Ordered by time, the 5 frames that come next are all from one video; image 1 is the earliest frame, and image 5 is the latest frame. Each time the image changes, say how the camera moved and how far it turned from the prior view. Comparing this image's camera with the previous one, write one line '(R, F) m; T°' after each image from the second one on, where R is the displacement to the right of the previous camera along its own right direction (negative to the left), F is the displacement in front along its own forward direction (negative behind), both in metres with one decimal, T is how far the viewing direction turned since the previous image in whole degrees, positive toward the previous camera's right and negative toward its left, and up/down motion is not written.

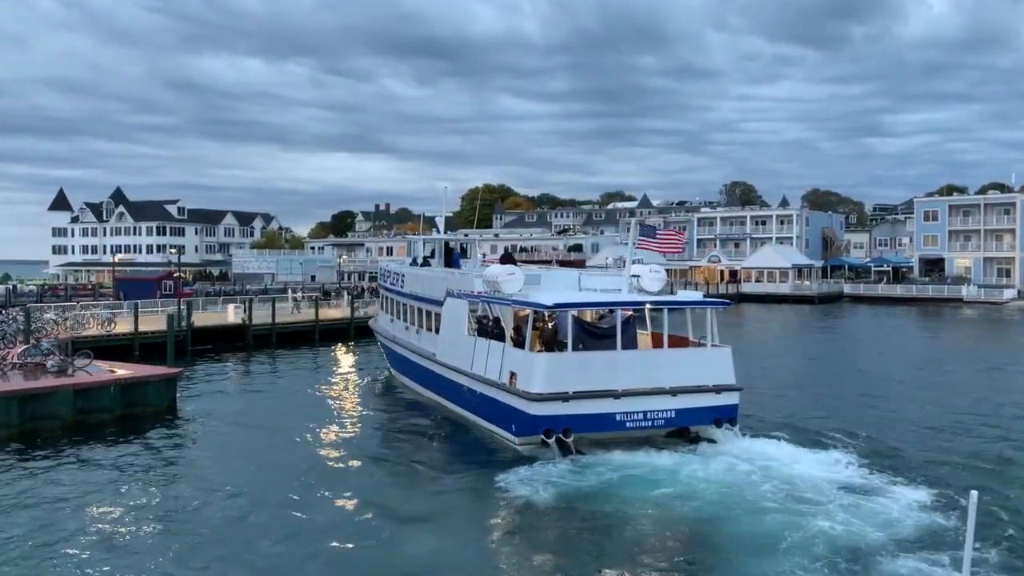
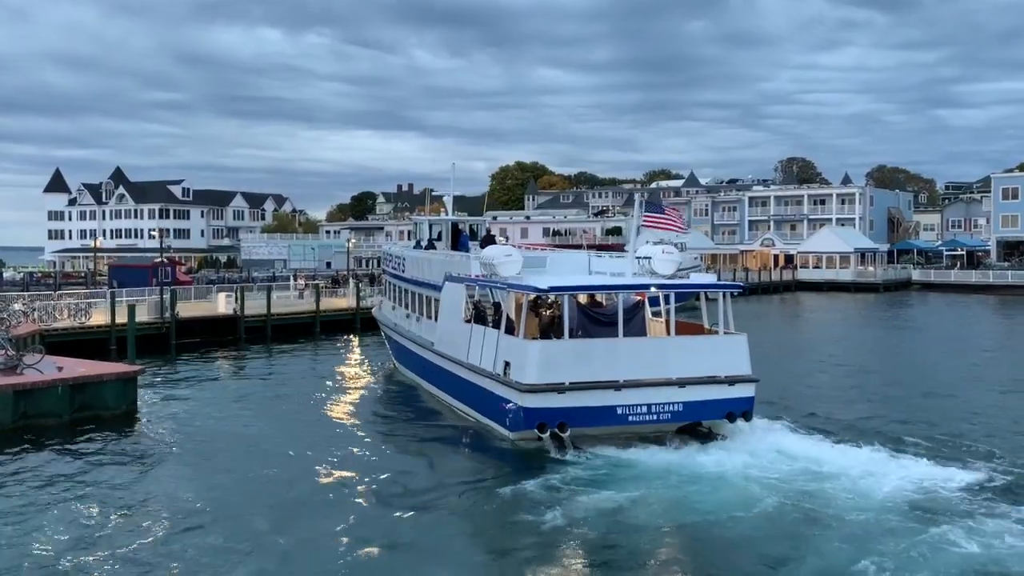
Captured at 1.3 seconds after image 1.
(+1.5, +2.5) m; -4°
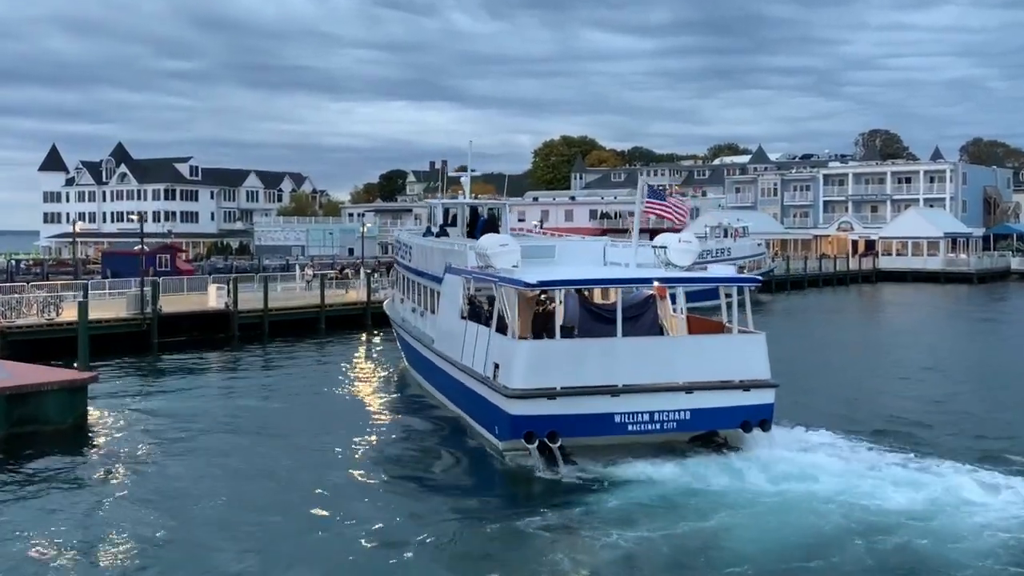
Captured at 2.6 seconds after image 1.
(+1.3, +3.0) m; -4°
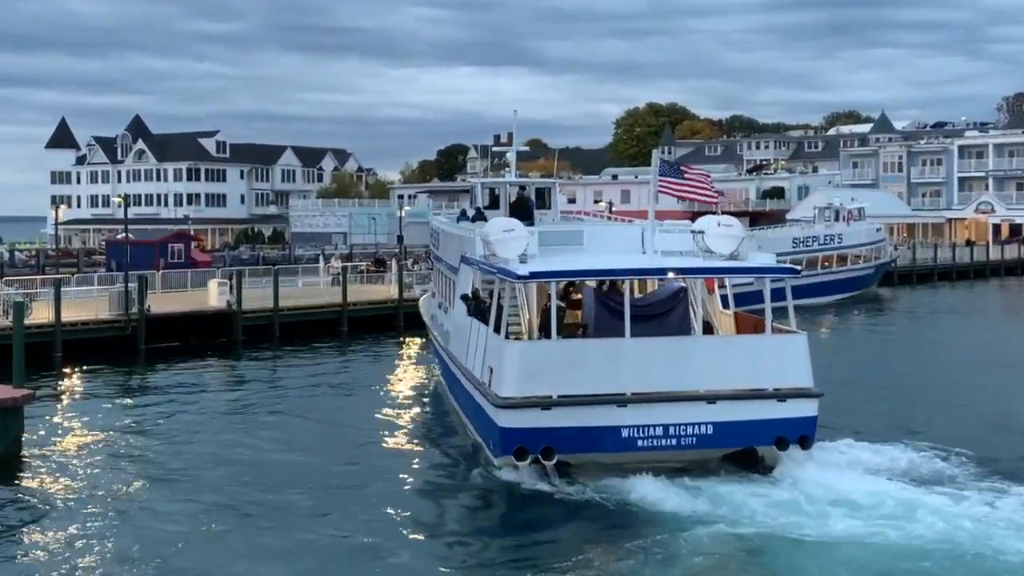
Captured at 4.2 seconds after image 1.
(+1.2, +3.7) m; -5°
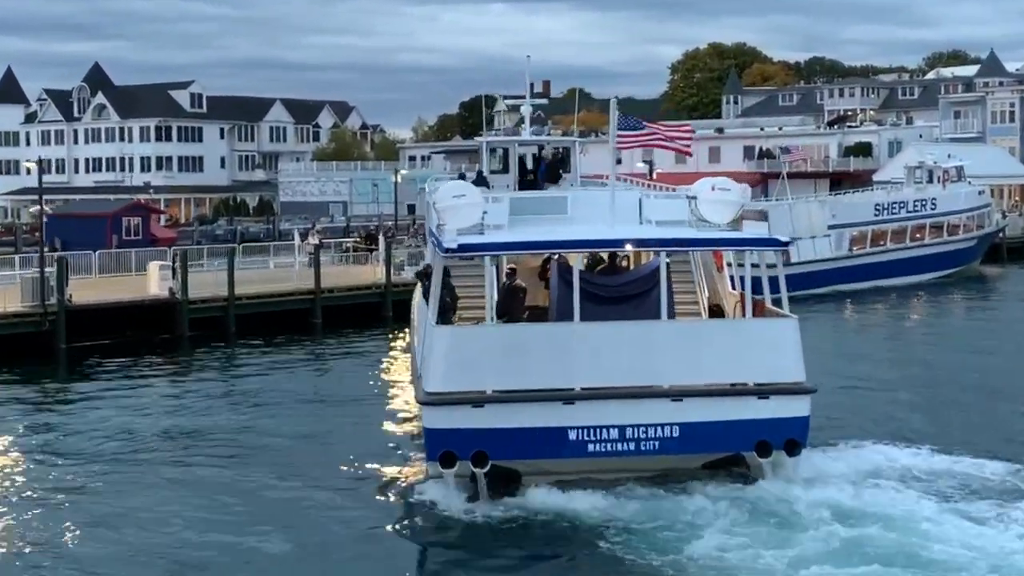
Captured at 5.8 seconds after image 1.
(+1.0, +3.6) m; -4°
